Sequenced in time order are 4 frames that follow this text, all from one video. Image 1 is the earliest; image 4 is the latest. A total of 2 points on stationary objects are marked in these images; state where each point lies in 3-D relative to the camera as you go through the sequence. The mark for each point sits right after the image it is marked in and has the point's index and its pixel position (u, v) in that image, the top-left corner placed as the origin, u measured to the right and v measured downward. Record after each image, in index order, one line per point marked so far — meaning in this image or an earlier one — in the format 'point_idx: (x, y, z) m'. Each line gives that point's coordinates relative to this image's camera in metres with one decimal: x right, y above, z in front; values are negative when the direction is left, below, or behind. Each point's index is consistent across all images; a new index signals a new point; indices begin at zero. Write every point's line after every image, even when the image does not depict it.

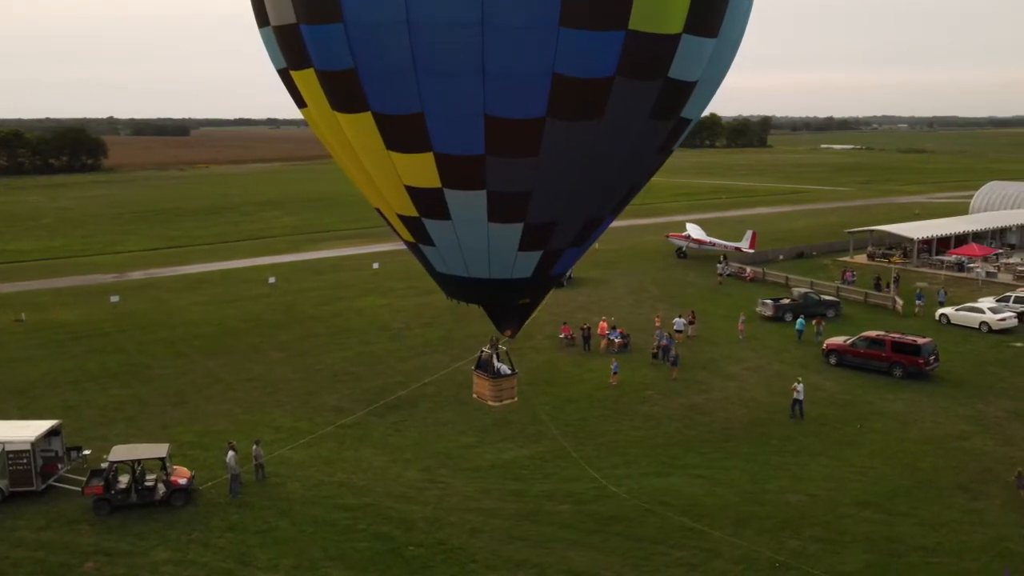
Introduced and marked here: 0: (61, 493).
0: (-6.0, -2.7, +11.9) m
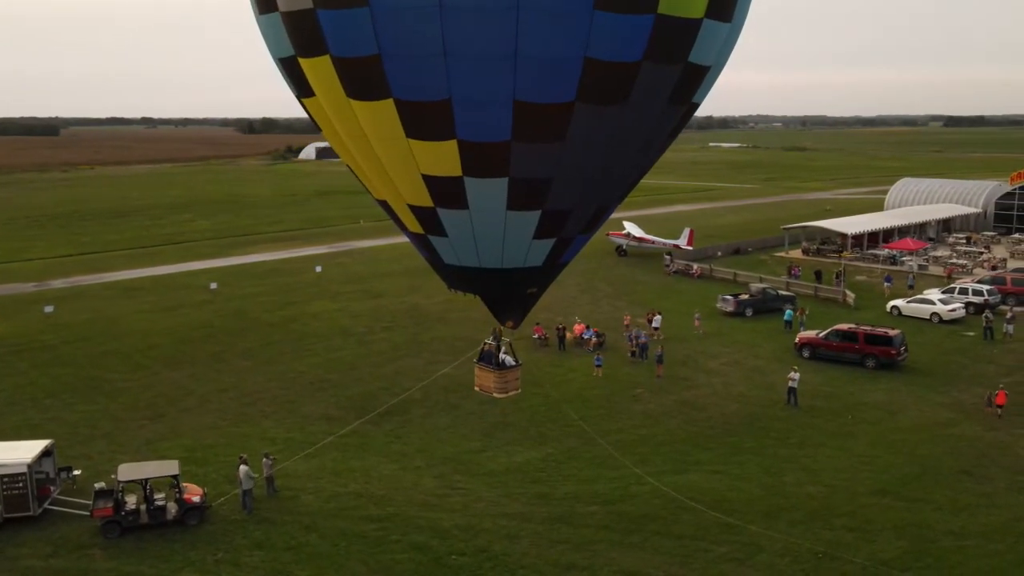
0: (-5.7, -2.9, +11.2) m
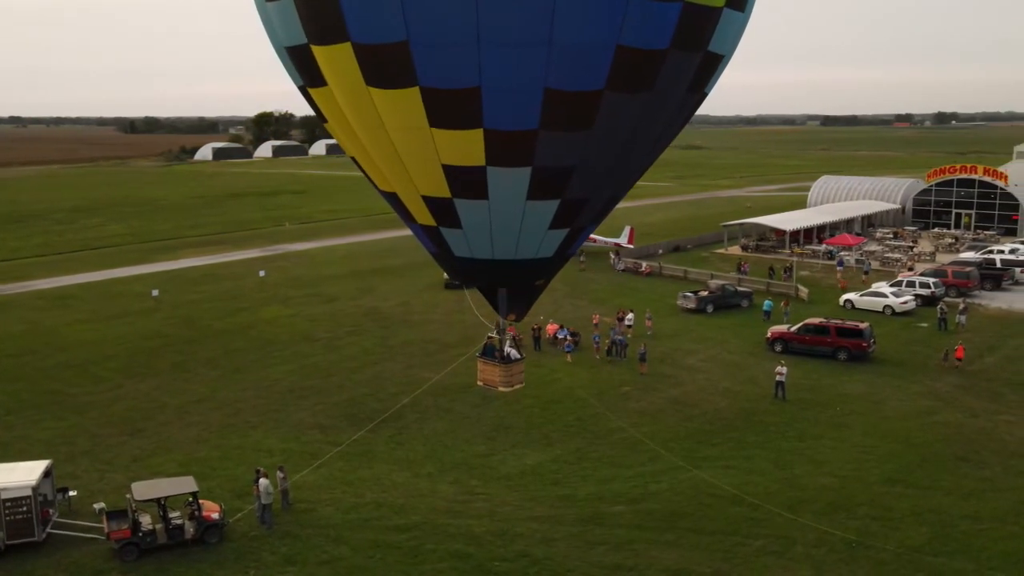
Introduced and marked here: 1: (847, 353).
0: (-5.3, -3.0, +10.6) m
1: (+6.9, -1.3, +18.2) m
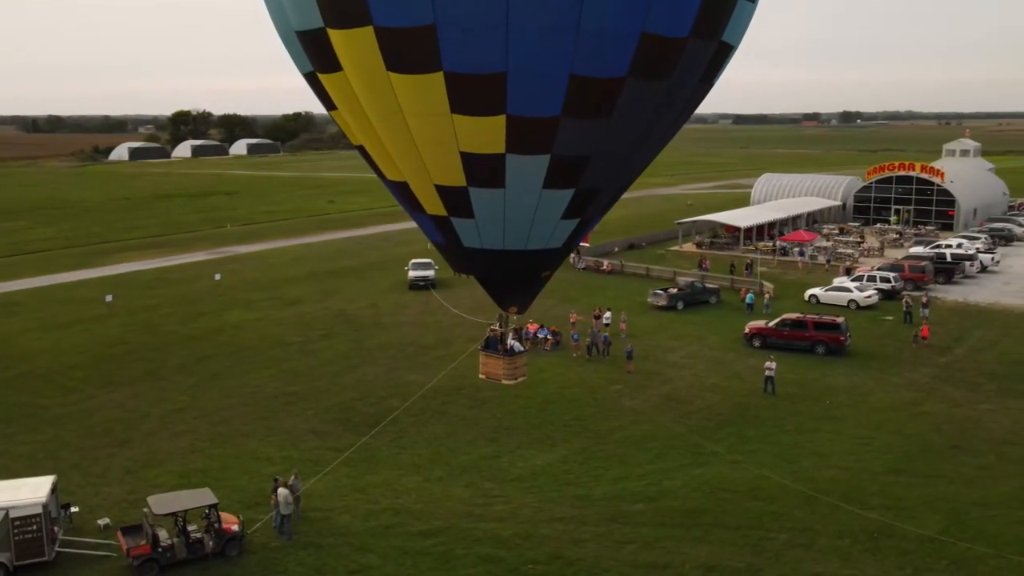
0: (-5.0, -3.1, +10.2) m
1: (+6.6, -1.2, +18.7) m
